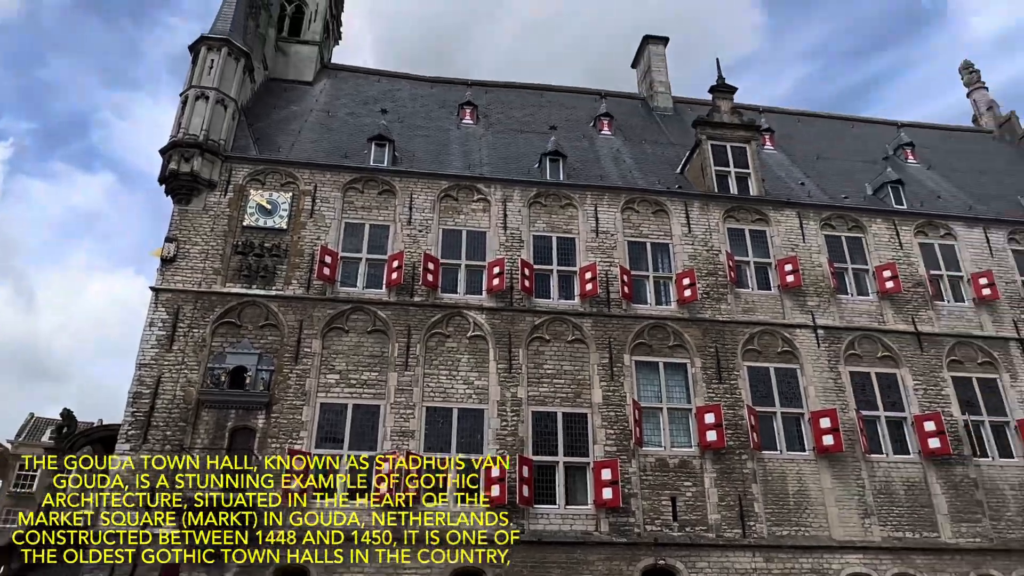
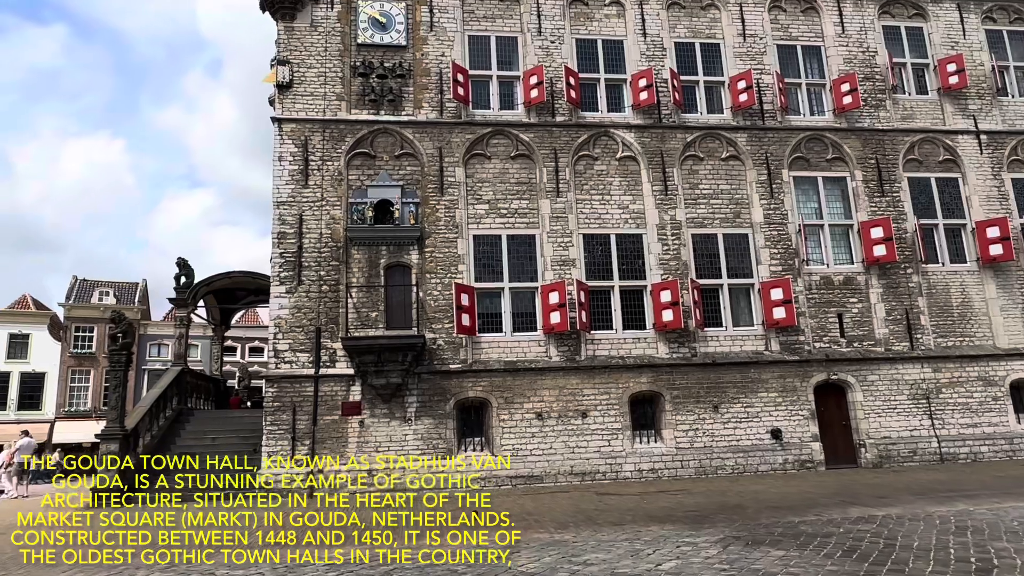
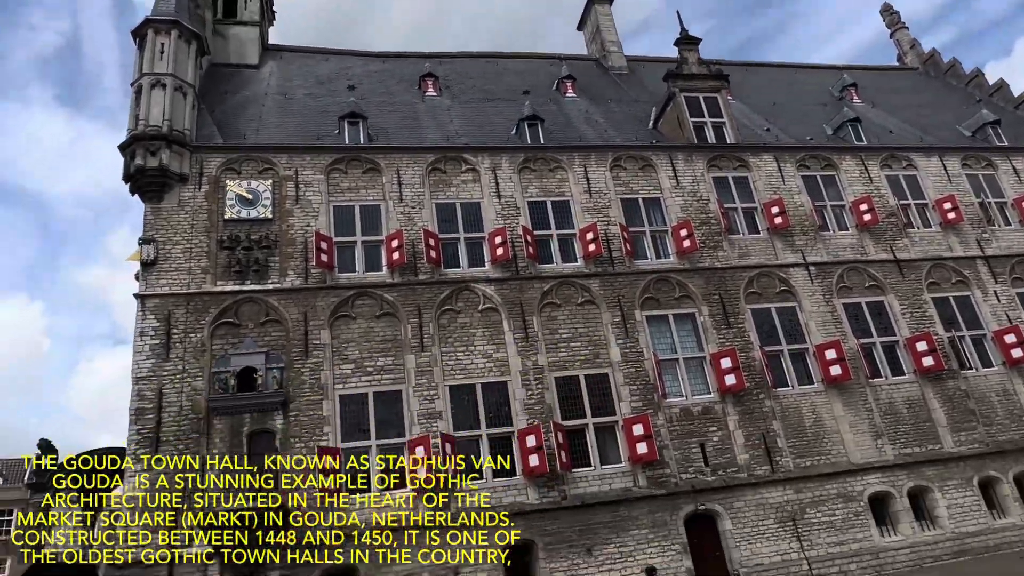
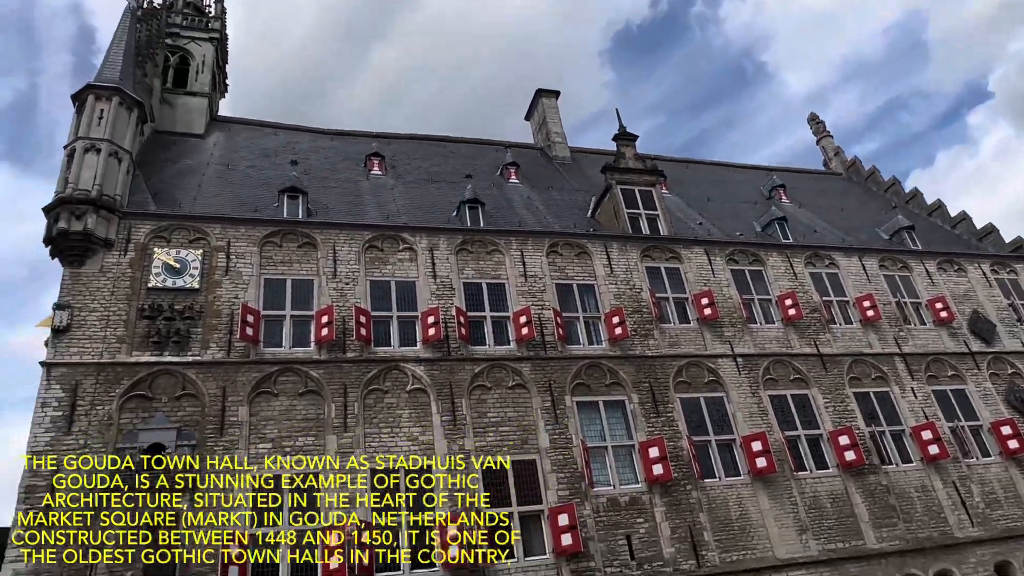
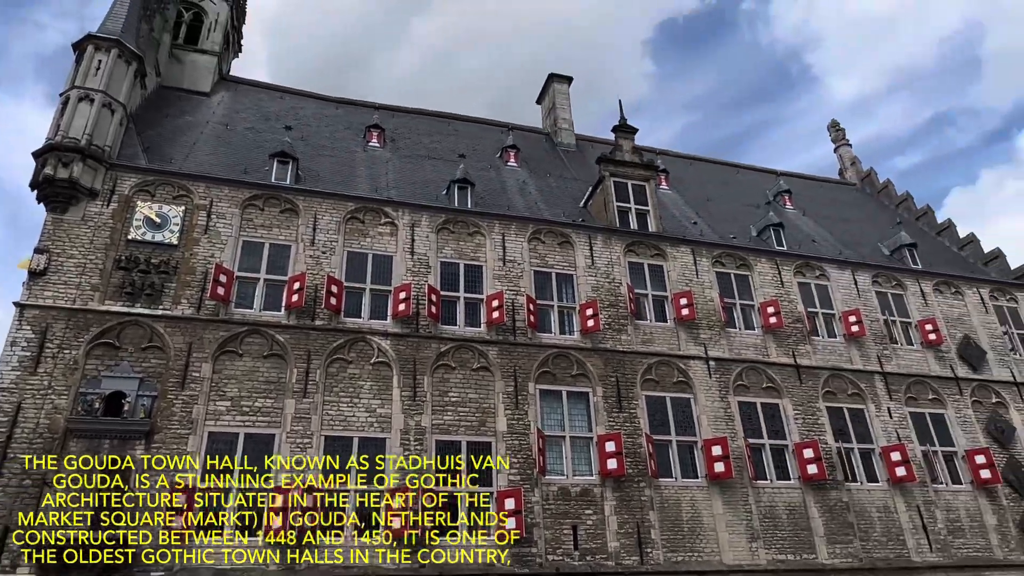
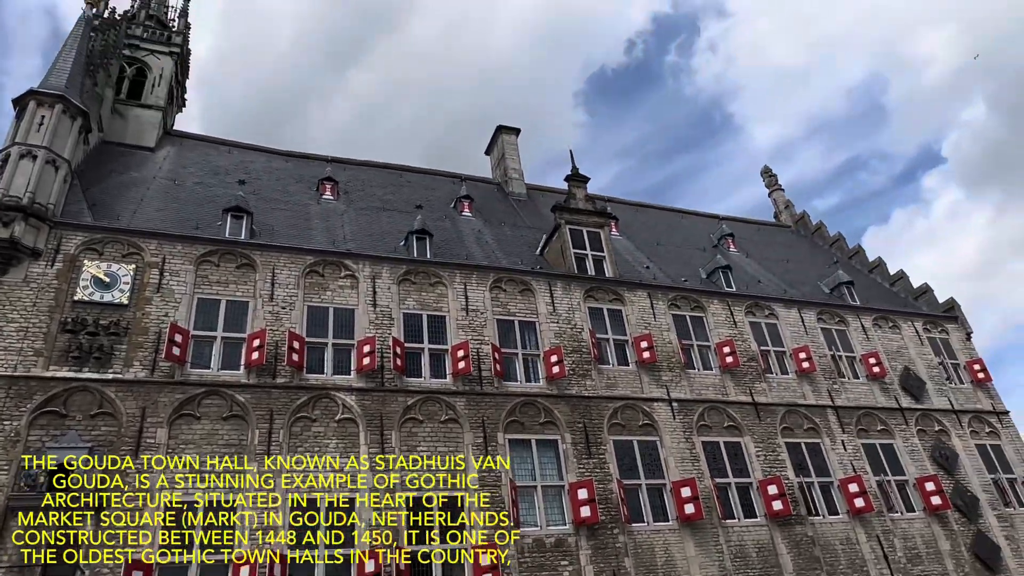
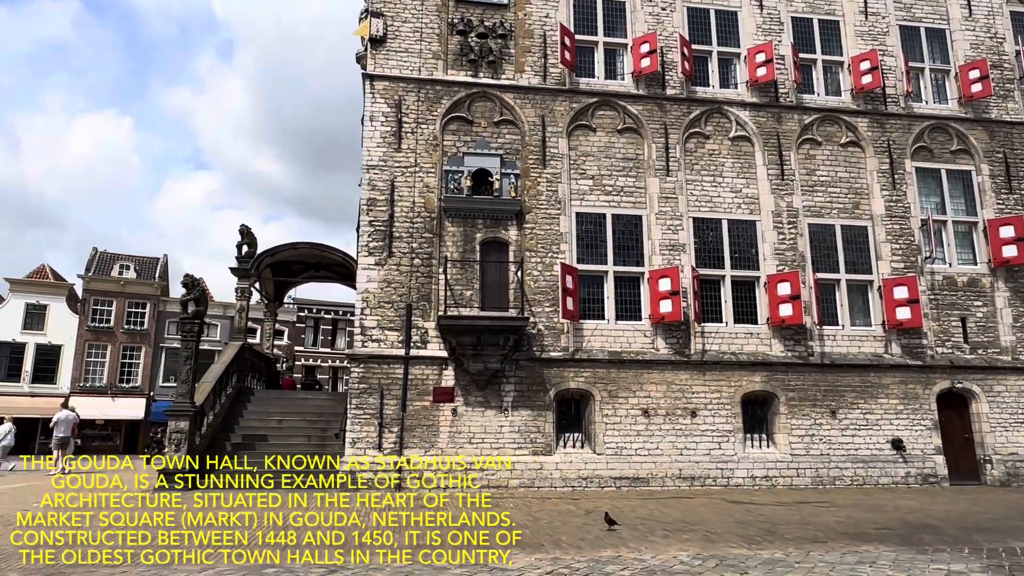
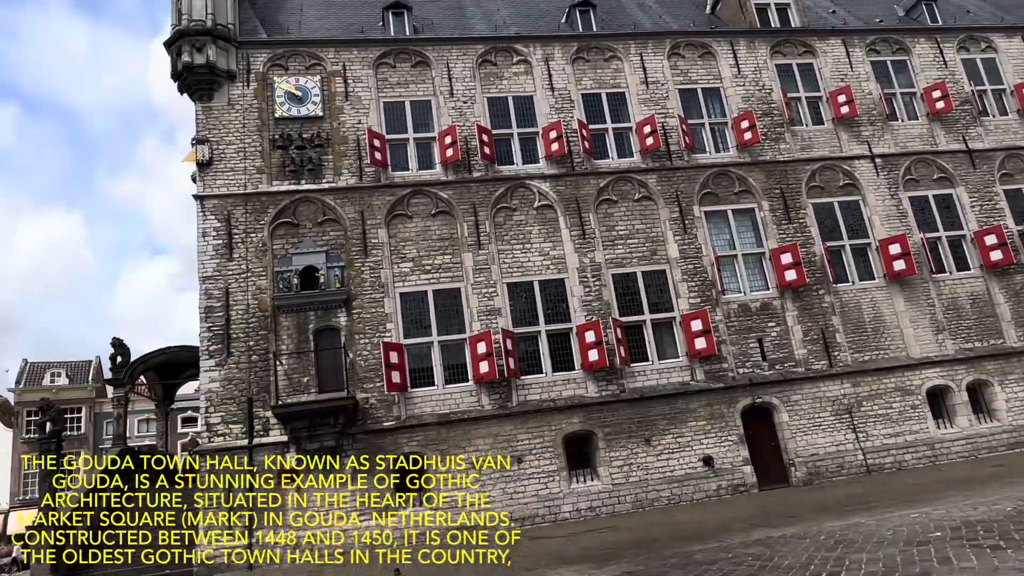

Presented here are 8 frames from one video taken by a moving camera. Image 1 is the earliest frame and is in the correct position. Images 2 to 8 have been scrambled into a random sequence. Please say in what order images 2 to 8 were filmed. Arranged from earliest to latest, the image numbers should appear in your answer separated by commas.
5, 6, 4, 3, 8, 2, 7
